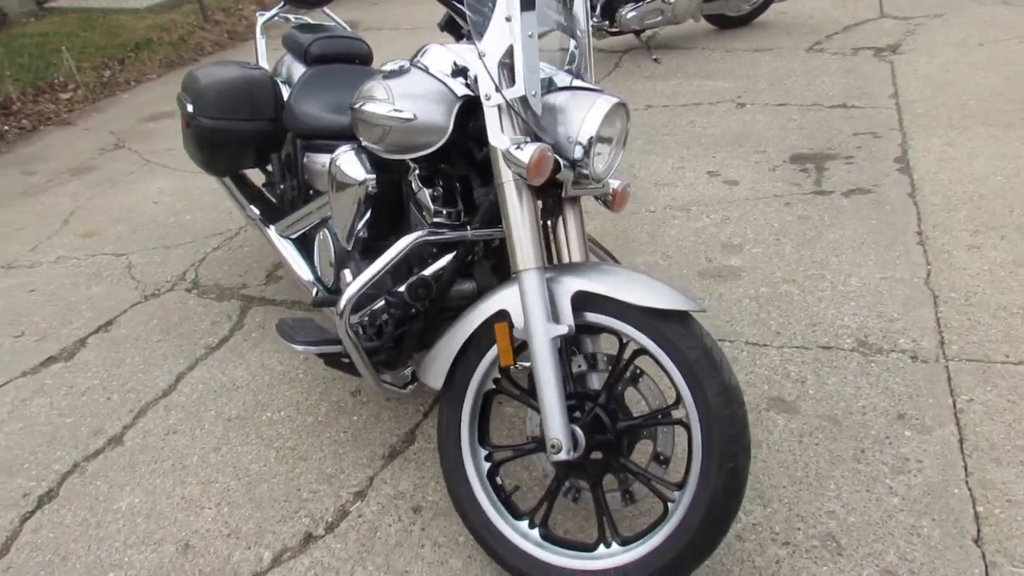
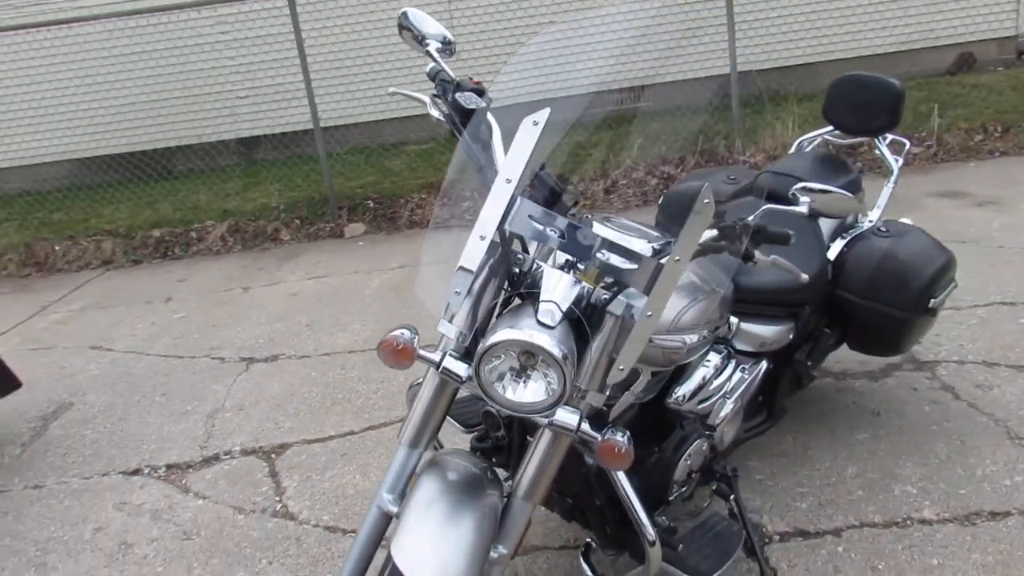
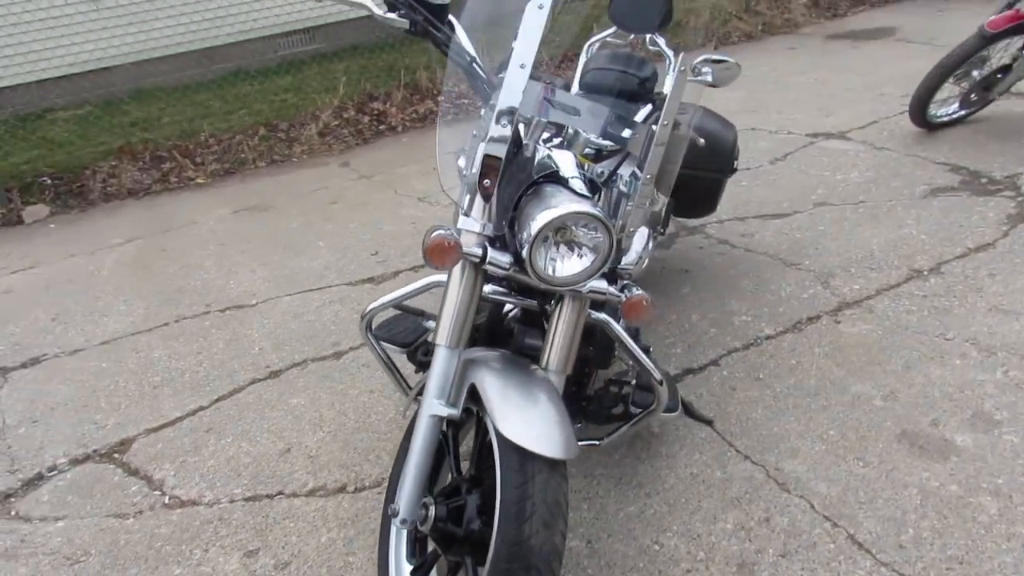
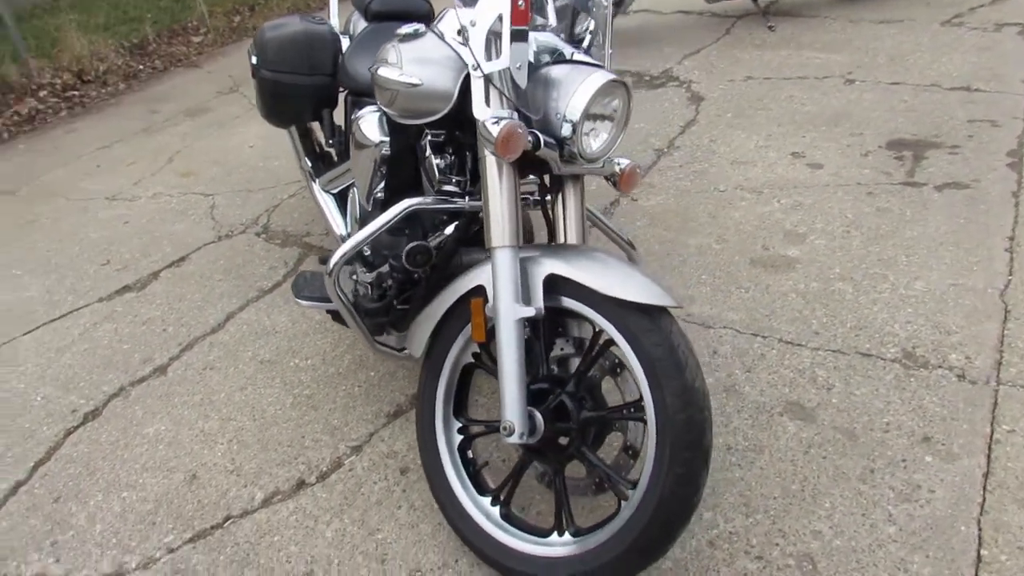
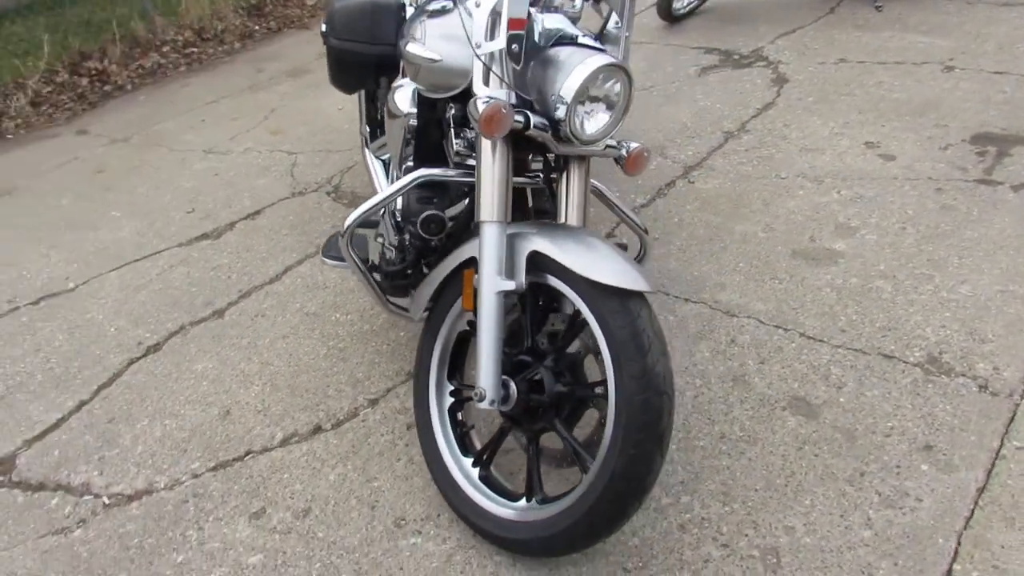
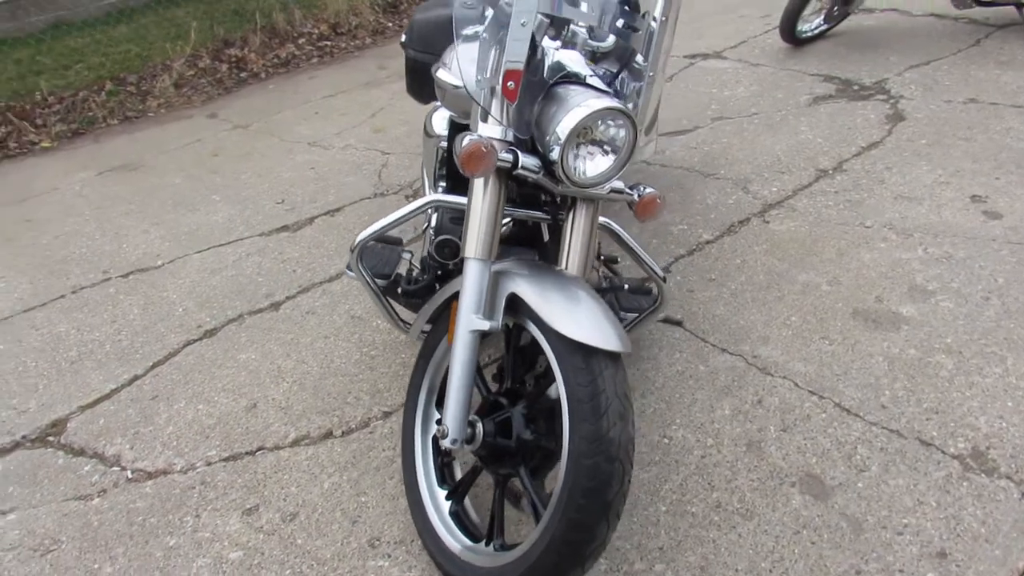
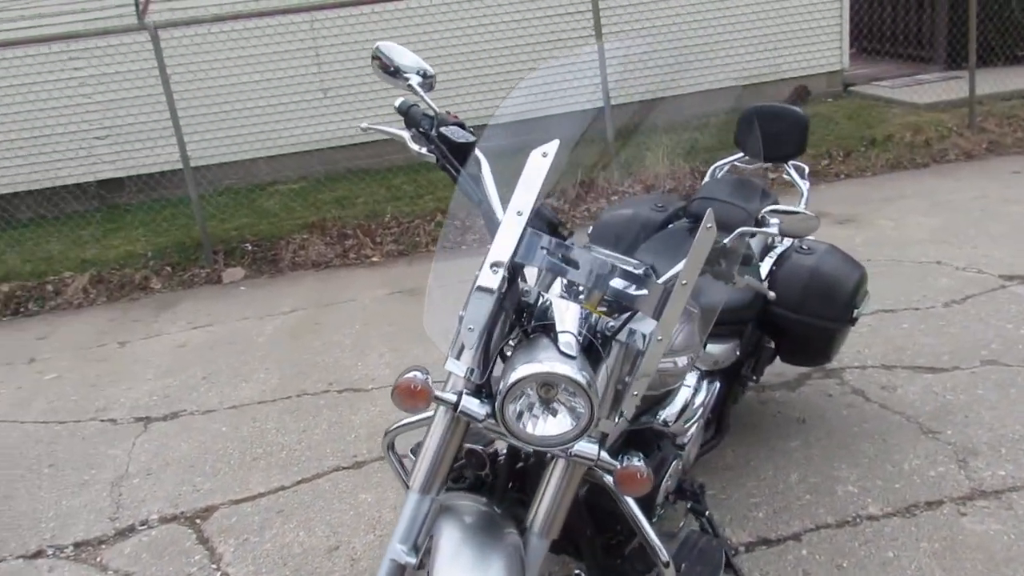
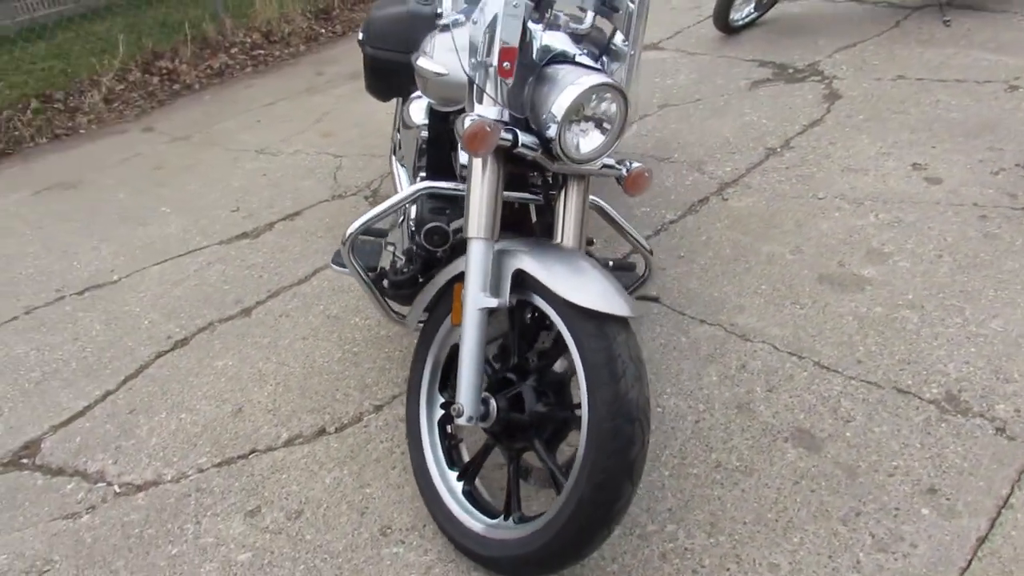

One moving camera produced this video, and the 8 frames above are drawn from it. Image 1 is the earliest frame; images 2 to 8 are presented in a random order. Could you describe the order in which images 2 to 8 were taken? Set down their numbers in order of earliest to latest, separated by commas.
4, 5, 8, 6, 3, 7, 2
